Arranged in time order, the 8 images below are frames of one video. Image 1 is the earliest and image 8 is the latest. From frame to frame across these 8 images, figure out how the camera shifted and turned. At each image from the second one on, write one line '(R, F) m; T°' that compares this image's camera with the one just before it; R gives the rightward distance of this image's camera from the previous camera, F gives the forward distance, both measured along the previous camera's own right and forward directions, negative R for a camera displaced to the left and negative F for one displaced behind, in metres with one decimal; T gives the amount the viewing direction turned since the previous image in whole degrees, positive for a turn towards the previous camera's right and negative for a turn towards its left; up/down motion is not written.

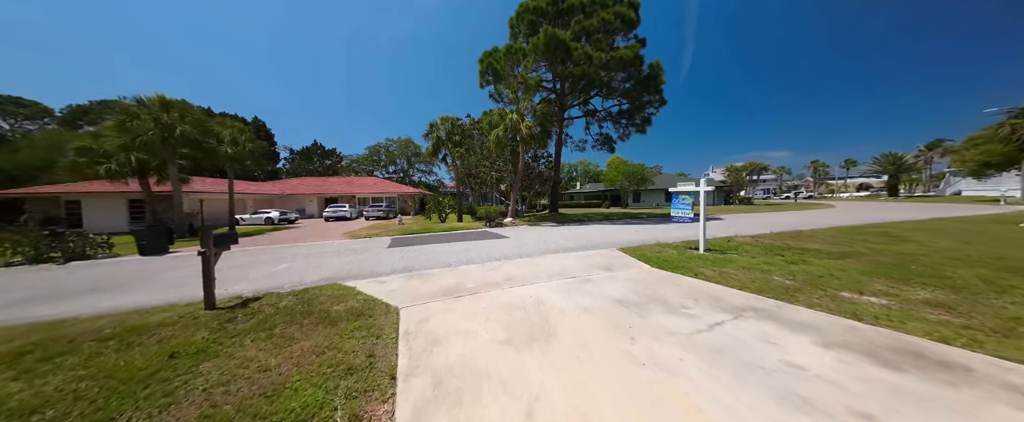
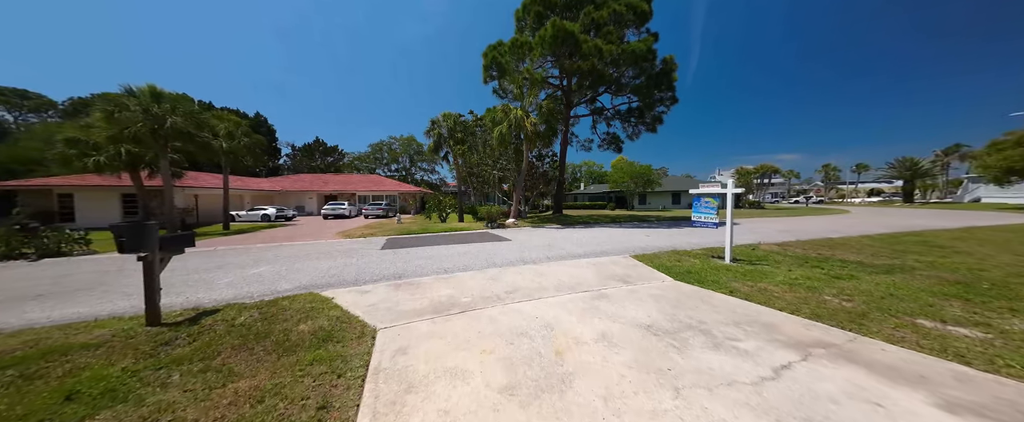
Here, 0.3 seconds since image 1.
(0.0, +0.7) m; -1°
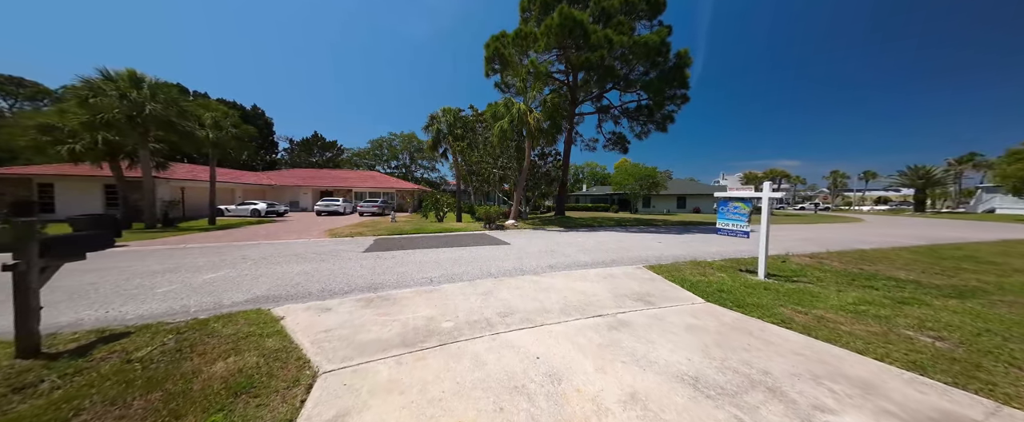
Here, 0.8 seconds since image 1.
(0.0, +0.8) m; 0°
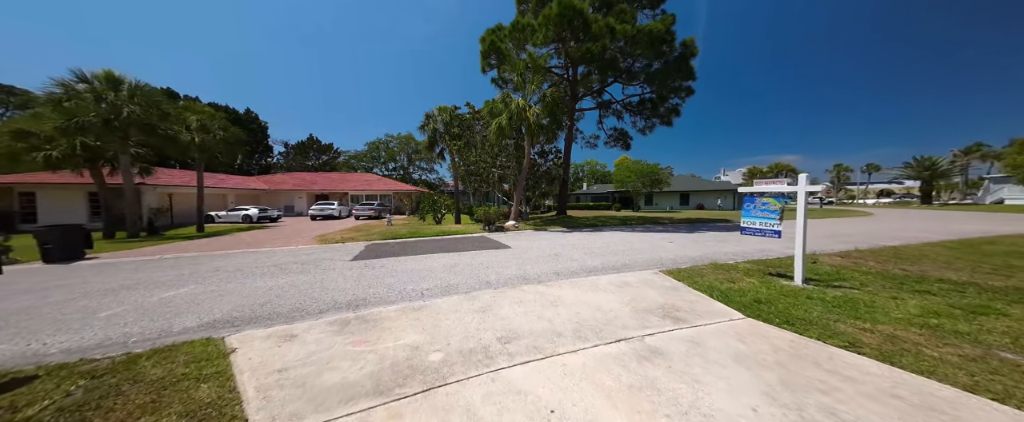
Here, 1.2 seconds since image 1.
(0.0, +0.6) m; 0°
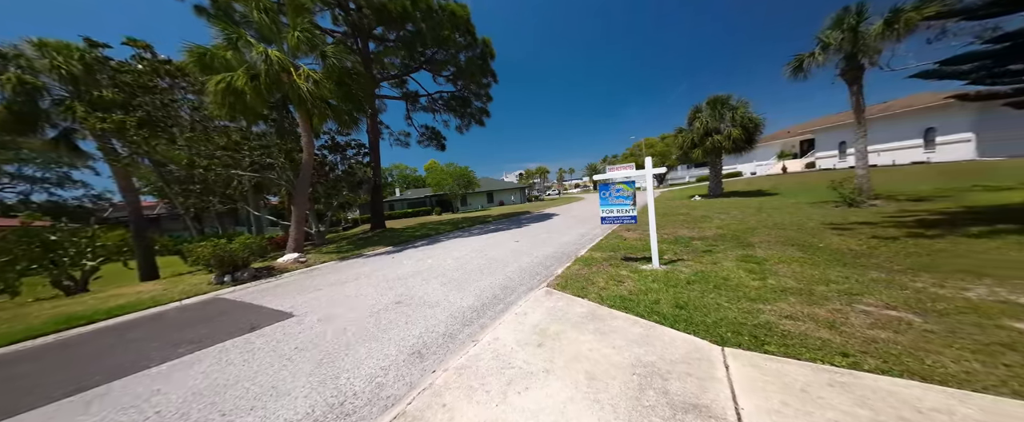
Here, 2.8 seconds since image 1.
(+0.1, +2.6) m; +41°
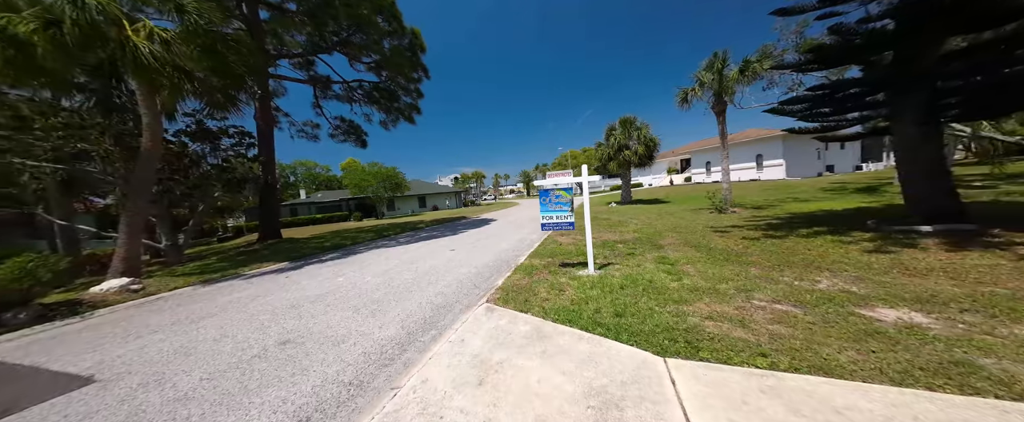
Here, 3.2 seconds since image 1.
(0.0, +0.4) m; +15°
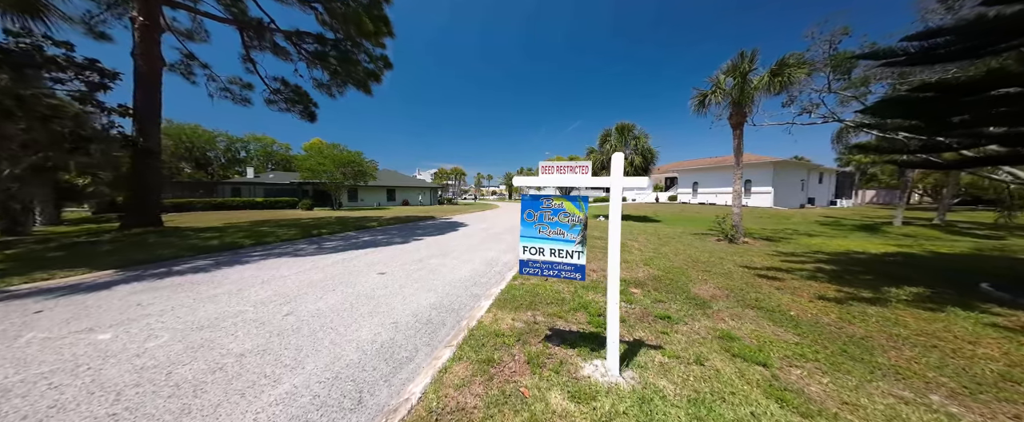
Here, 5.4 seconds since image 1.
(+0.3, +2.4) m; +4°
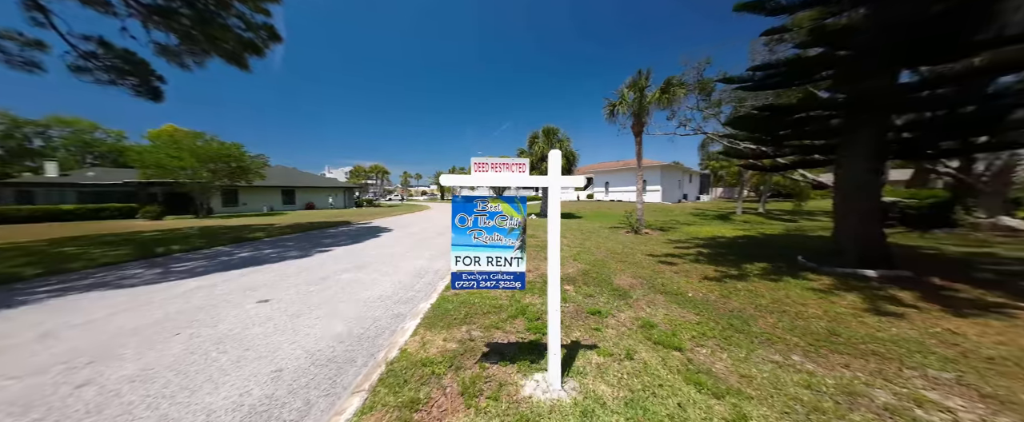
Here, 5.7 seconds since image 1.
(0.0, +0.3) m; +15°
